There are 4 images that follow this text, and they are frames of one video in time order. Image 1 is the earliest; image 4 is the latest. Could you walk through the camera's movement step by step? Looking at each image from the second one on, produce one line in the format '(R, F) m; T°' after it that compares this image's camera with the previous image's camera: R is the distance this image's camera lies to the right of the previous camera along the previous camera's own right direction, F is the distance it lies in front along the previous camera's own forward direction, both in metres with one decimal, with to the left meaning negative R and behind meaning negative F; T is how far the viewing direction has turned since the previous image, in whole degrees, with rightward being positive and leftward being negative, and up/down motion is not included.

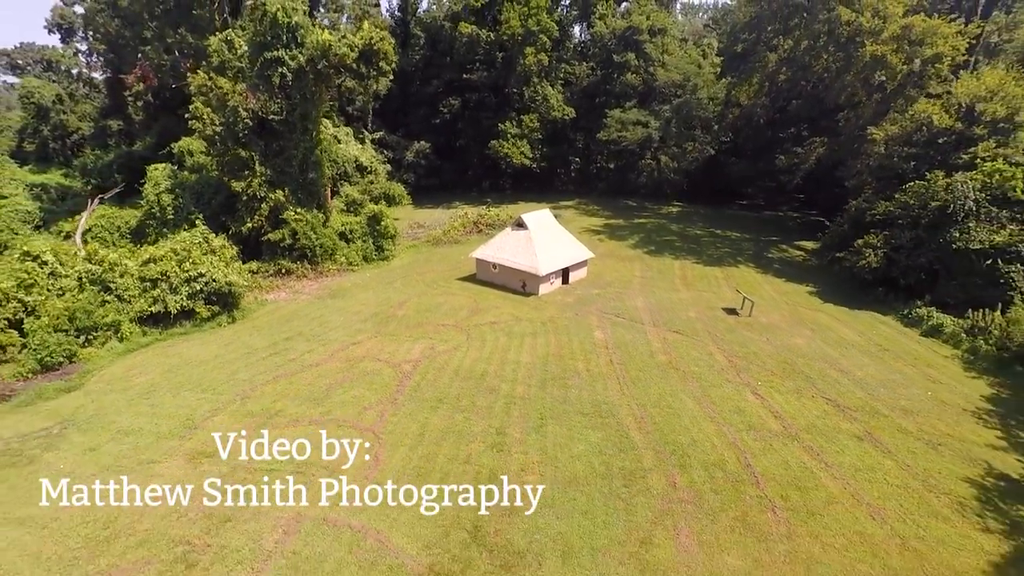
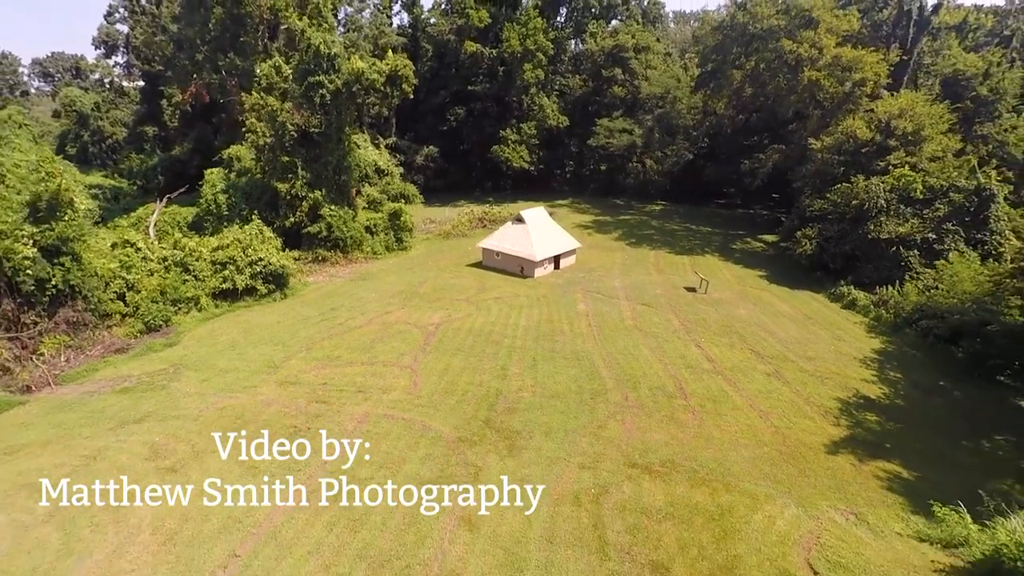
(0.0, -4.8) m; 0°
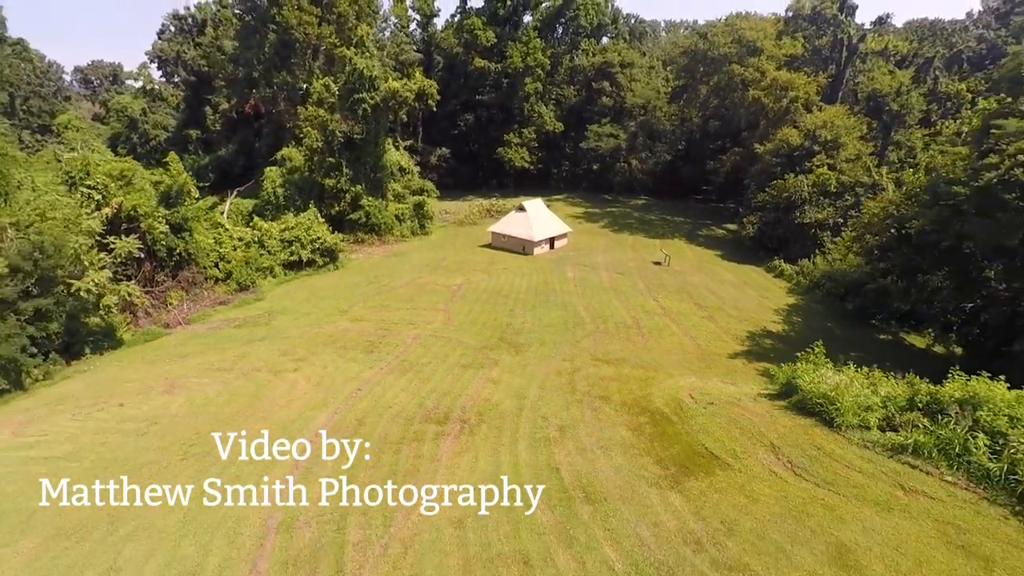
(-0.2, -6.9) m; 0°
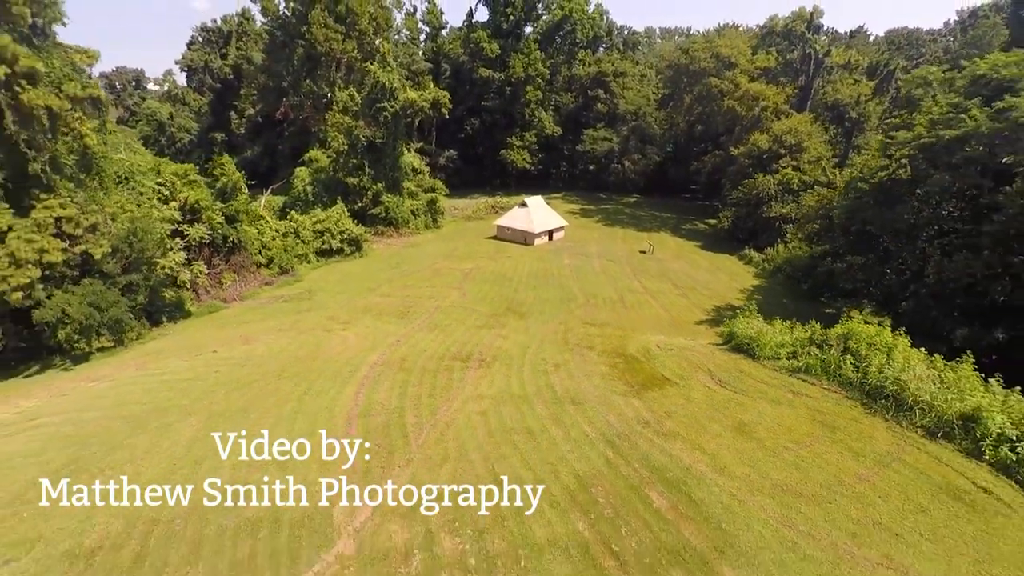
(-0.2, -4.5) m; 0°
